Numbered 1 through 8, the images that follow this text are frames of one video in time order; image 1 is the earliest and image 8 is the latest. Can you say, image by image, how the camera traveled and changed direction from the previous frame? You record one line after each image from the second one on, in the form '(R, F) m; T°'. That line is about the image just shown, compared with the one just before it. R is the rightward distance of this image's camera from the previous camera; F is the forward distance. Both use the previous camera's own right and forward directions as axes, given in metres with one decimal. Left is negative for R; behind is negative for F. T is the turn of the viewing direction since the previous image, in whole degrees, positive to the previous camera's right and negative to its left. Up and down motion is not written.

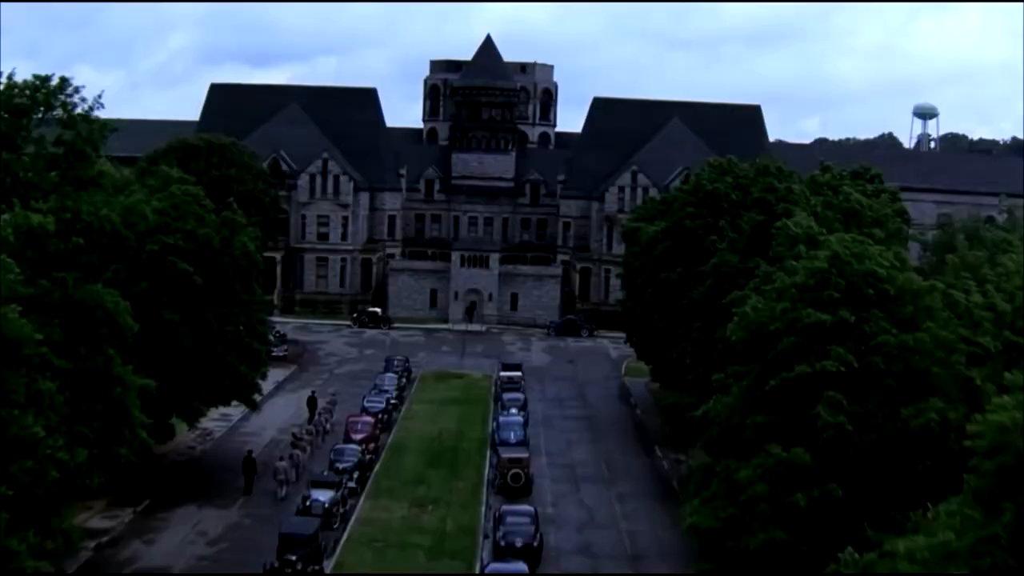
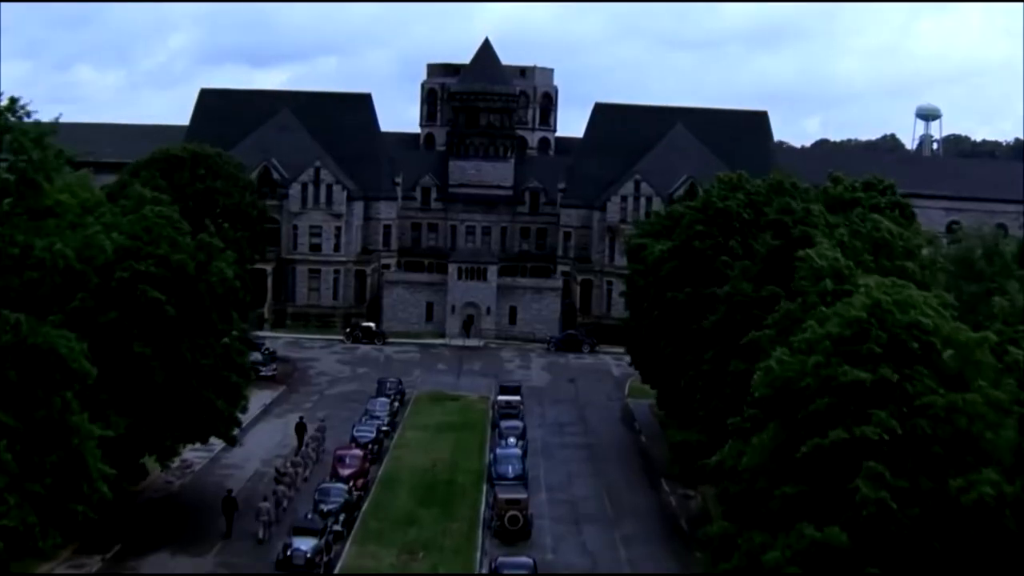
(+0.1, +2.6) m; 0°
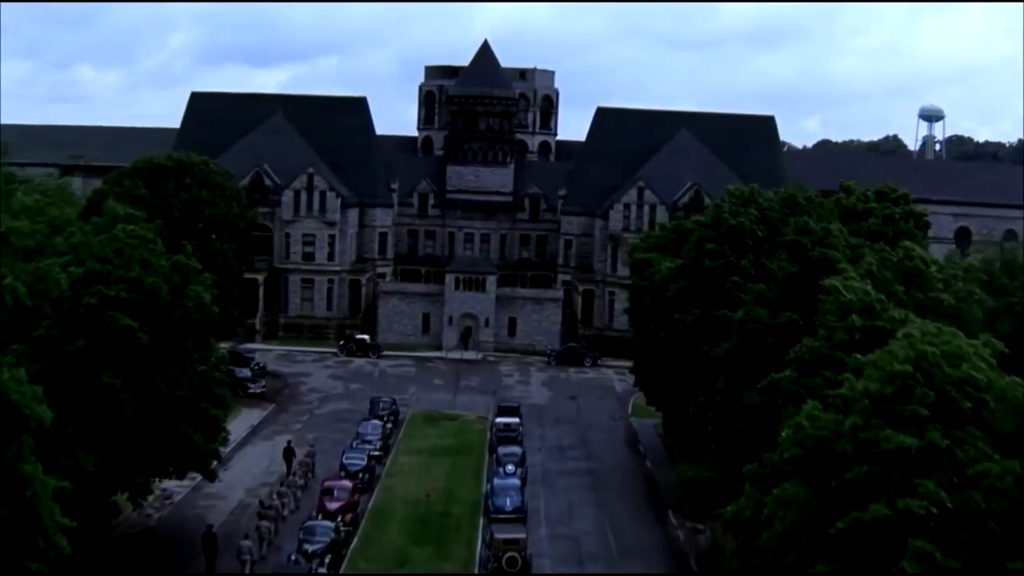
(0.0, +2.4) m; 0°
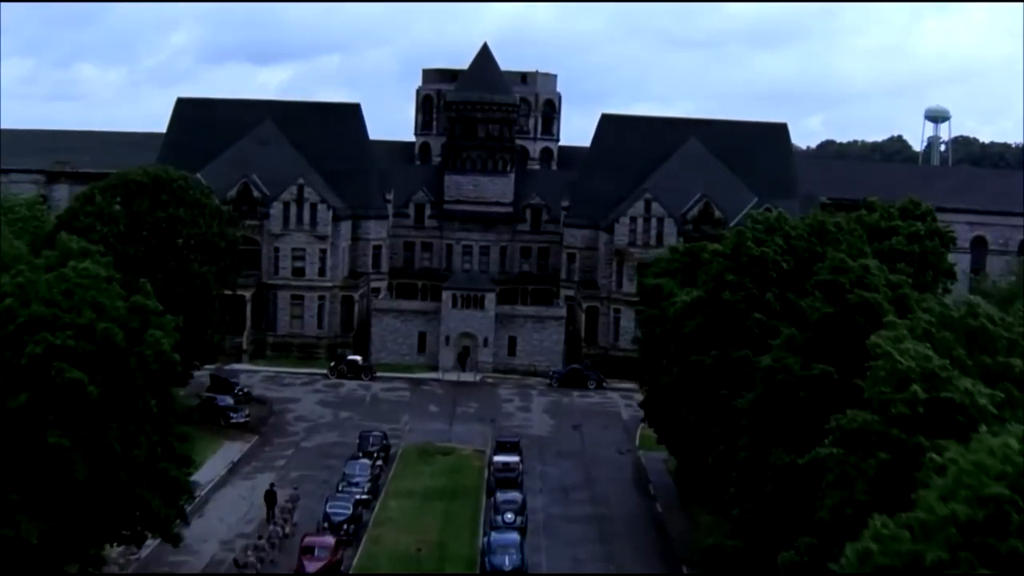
(0.0, +3.6) m; 0°
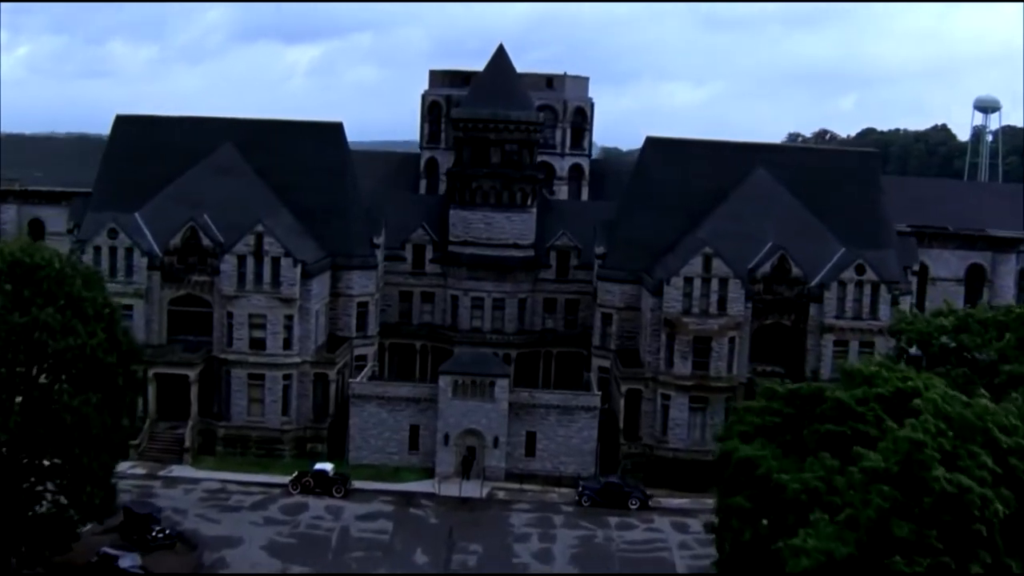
(+0.3, +15.8) m; -1°
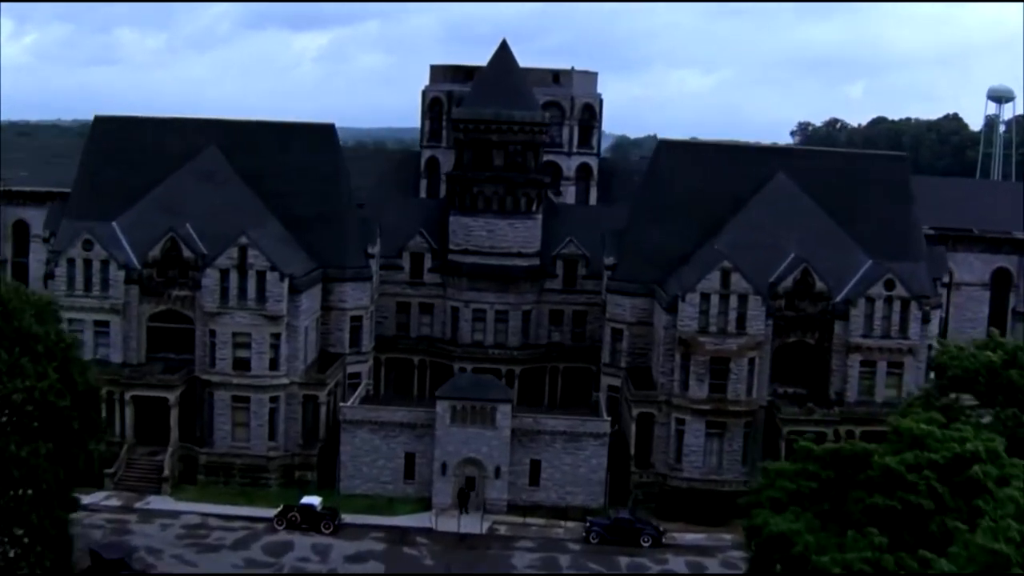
(+0.1, +3.9) m; 0°
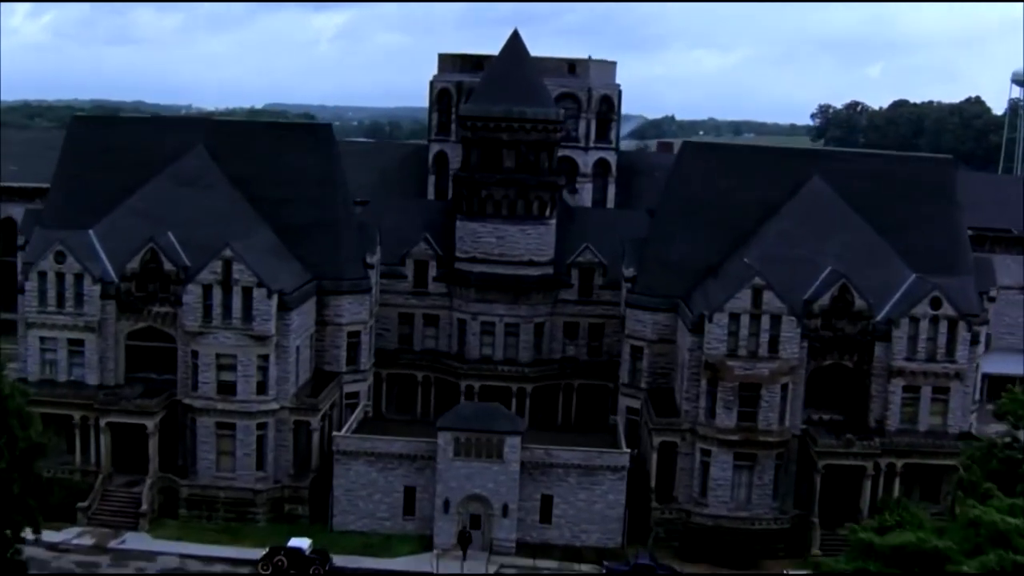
(+0.2, +4.5) m; -1°
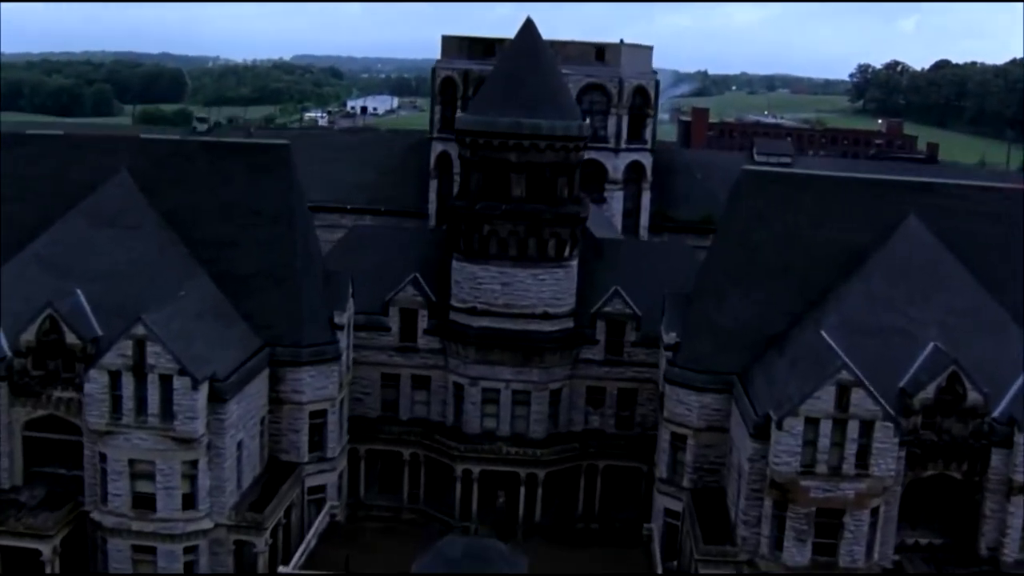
(+0.6, +11.4) m; -1°
